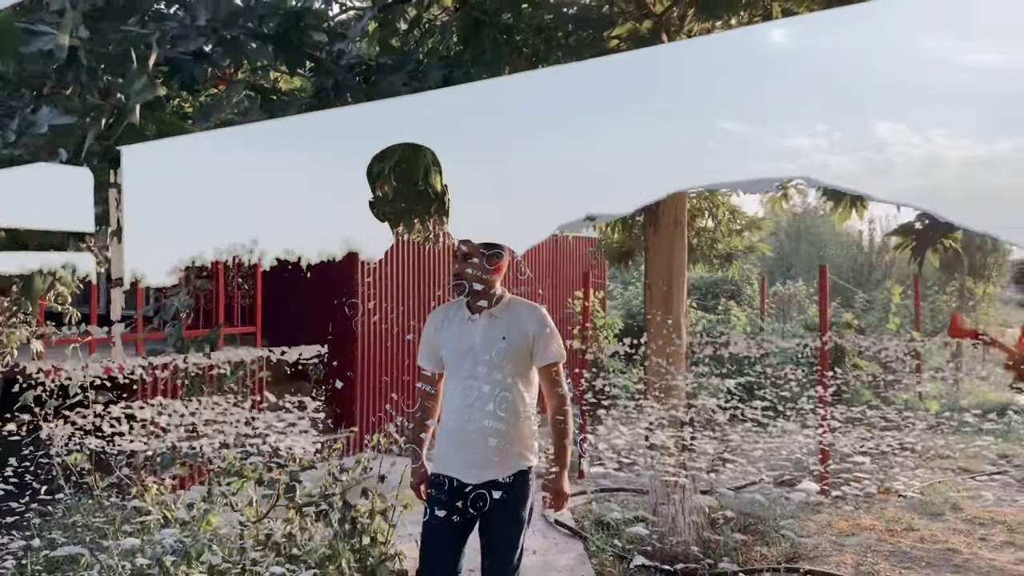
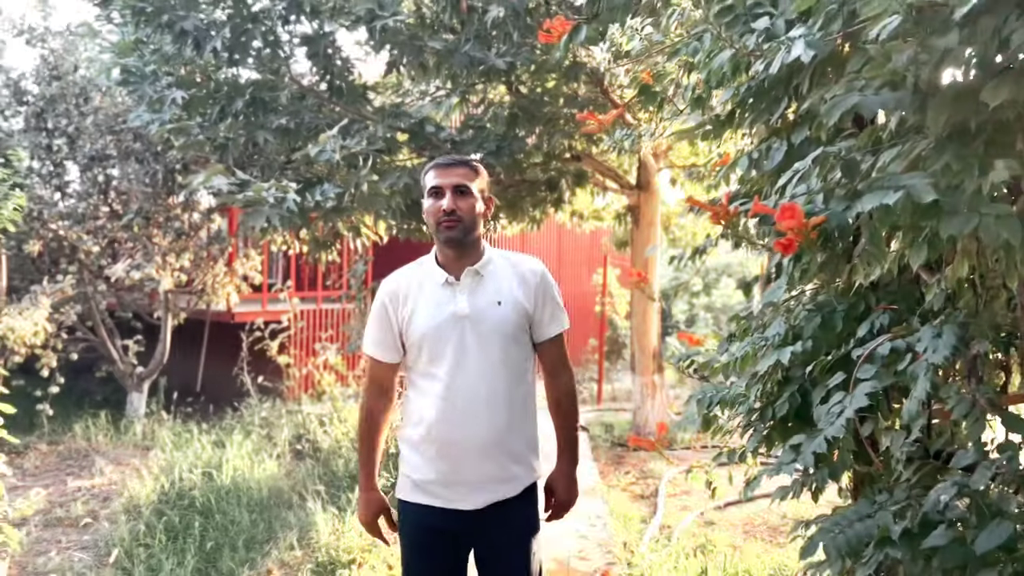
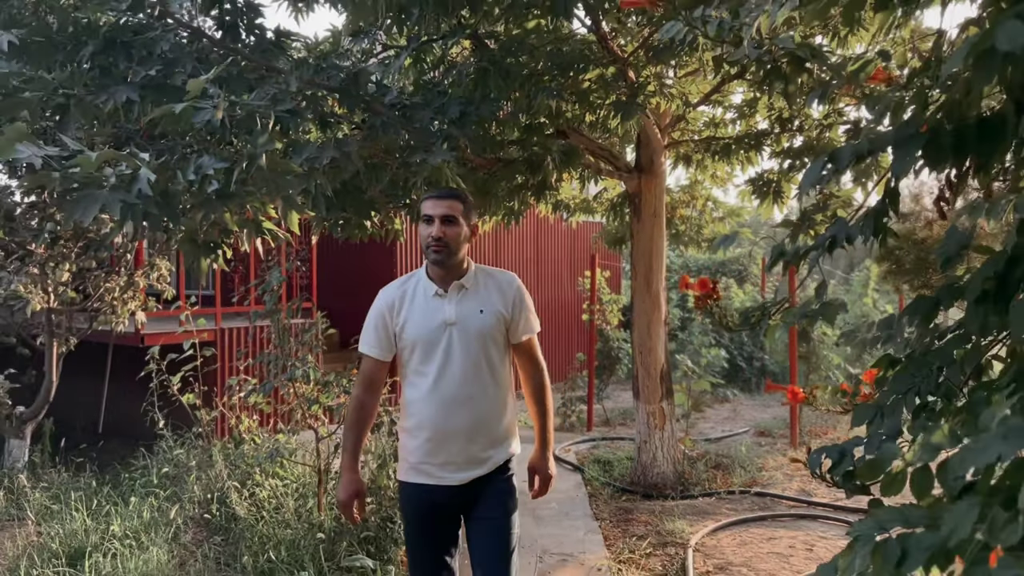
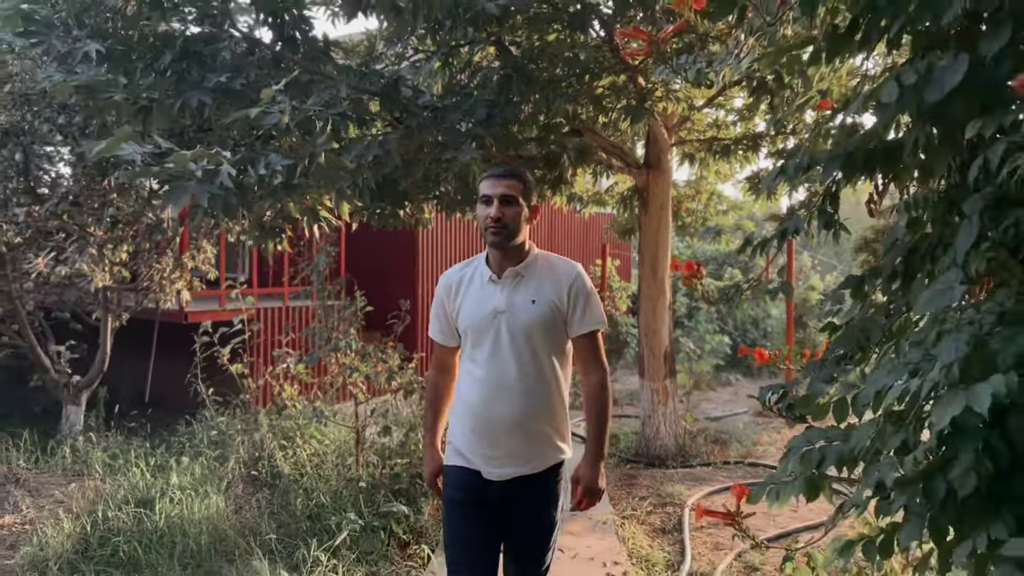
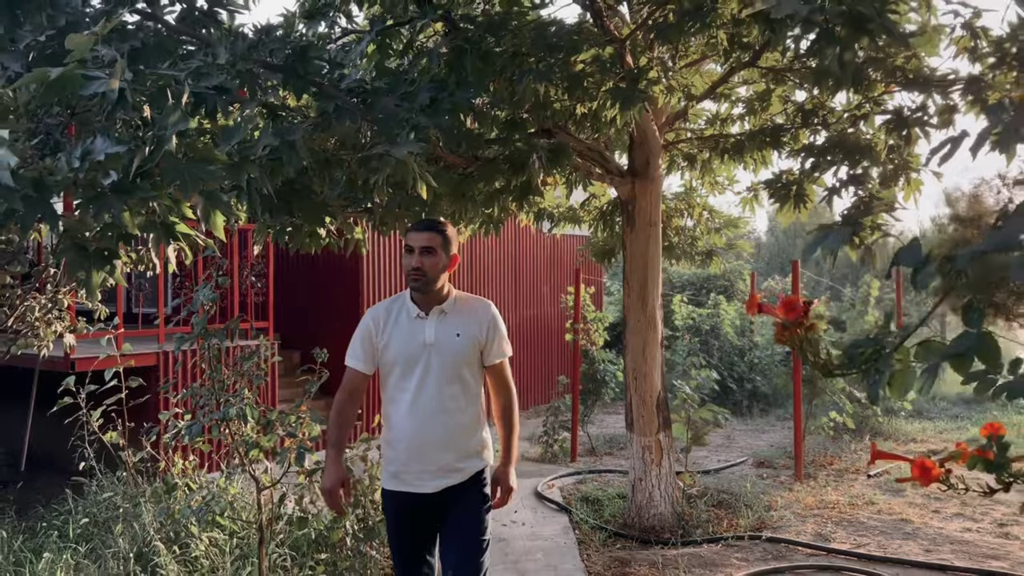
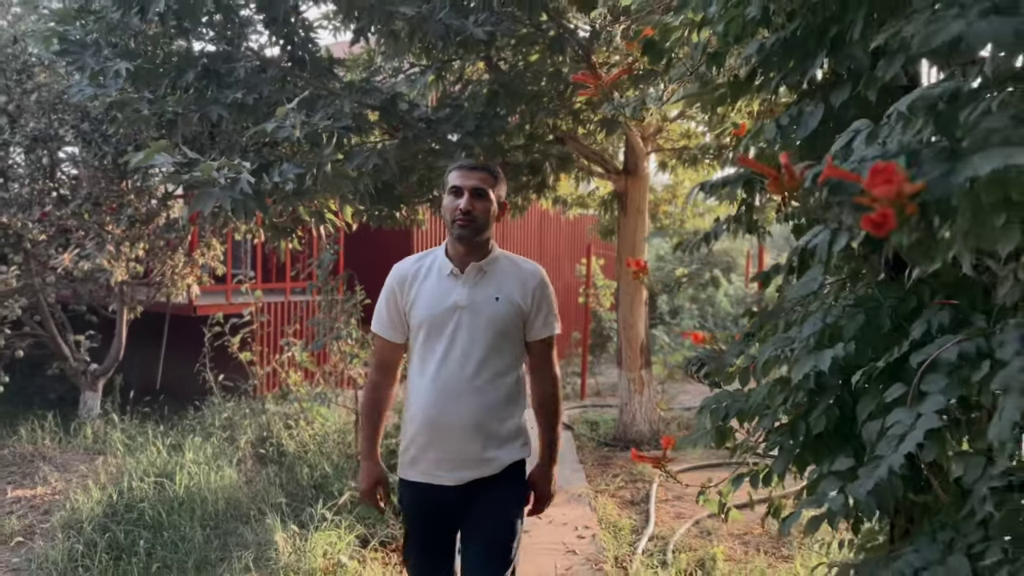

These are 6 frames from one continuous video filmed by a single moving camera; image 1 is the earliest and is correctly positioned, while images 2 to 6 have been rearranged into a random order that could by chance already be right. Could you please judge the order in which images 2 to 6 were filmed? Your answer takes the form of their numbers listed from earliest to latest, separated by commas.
5, 3, 4, 6, 2
